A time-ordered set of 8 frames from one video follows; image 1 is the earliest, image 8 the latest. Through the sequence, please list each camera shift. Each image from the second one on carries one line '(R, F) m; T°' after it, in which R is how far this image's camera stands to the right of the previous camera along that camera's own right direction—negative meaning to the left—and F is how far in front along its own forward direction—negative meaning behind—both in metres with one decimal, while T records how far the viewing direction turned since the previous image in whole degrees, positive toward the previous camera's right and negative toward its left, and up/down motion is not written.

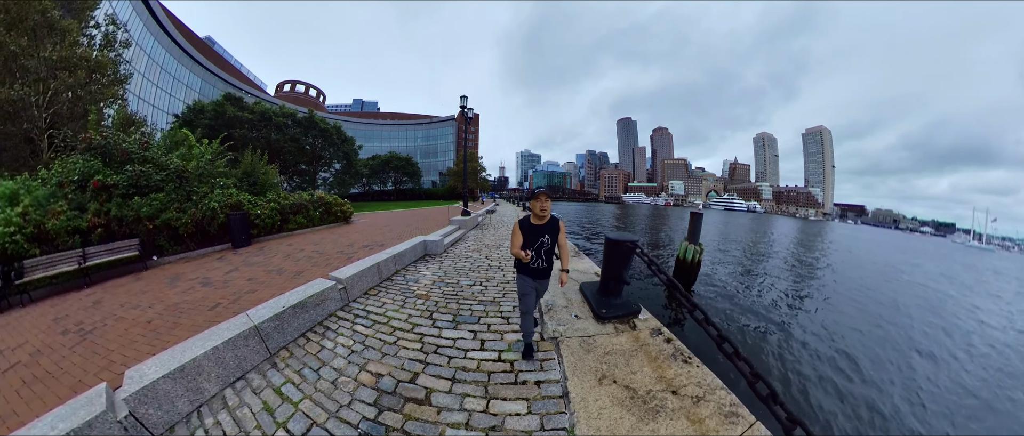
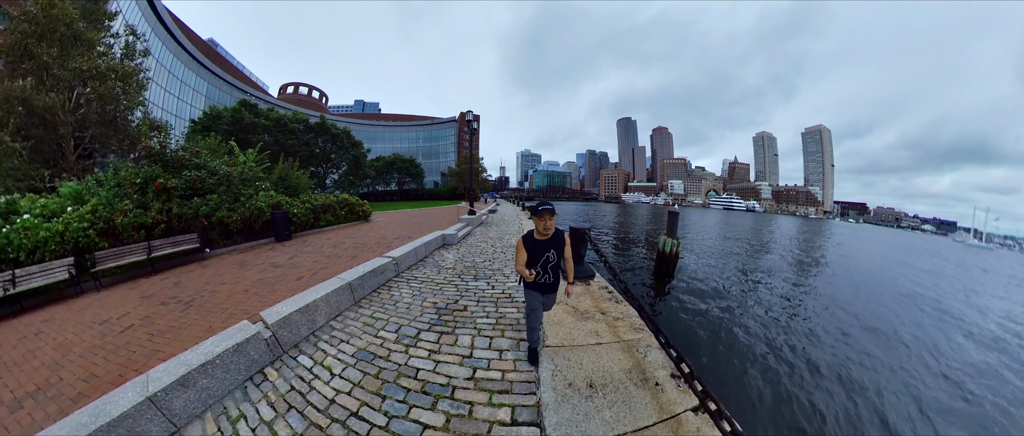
(0.0, -0.7) m; 0°
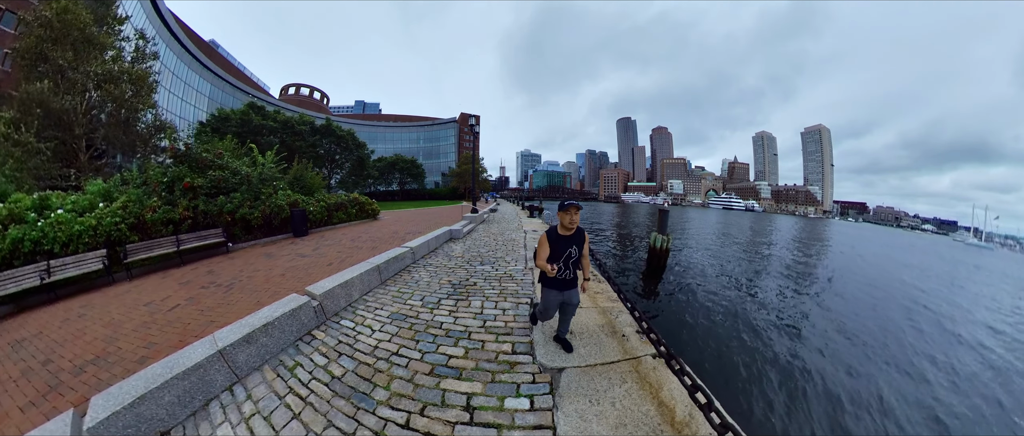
(0.0, -0.4) m; 0°
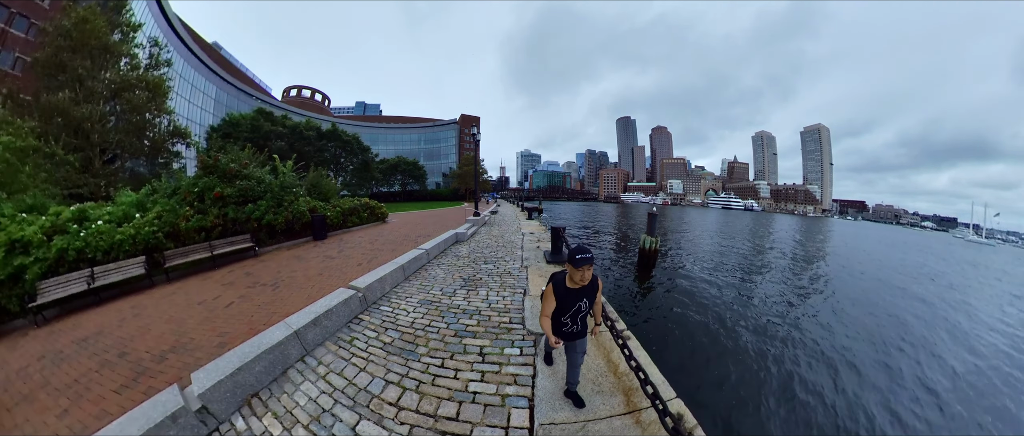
(0.0, -0.5) m; 0°
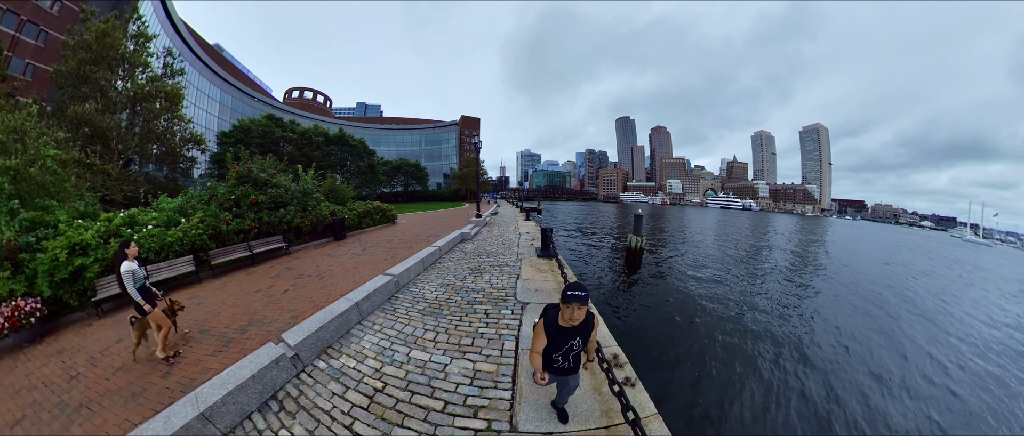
(0.0, -0.7) m; 0°
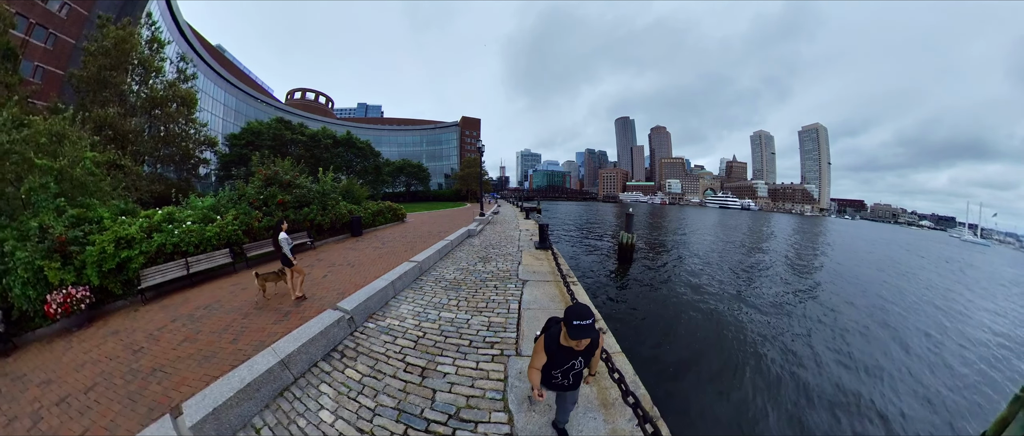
(0.0, -0.6) m; 0°
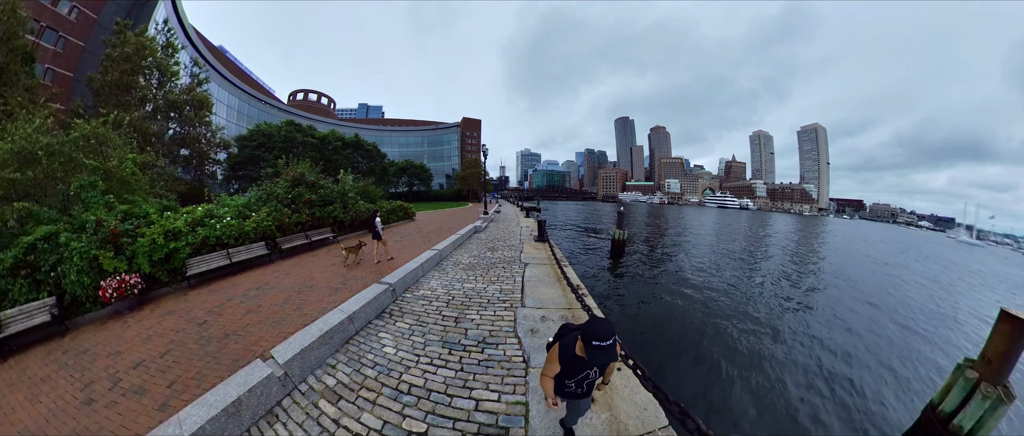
(0.0, -0.7) m; 0°
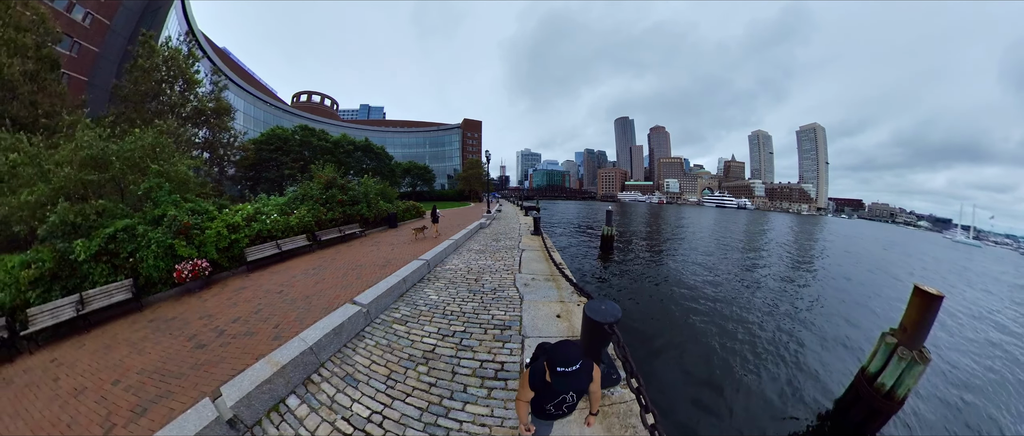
(0.0, -1.1) m; 0°
